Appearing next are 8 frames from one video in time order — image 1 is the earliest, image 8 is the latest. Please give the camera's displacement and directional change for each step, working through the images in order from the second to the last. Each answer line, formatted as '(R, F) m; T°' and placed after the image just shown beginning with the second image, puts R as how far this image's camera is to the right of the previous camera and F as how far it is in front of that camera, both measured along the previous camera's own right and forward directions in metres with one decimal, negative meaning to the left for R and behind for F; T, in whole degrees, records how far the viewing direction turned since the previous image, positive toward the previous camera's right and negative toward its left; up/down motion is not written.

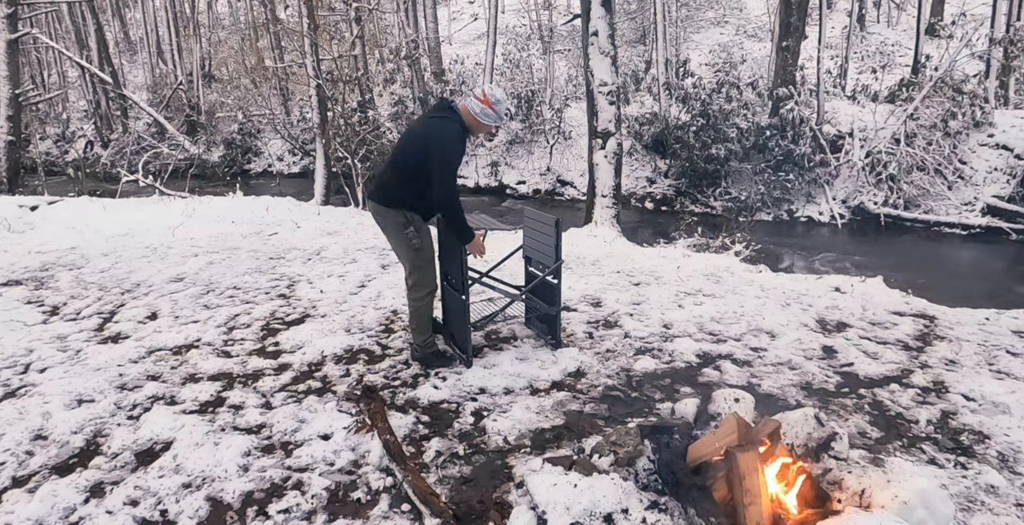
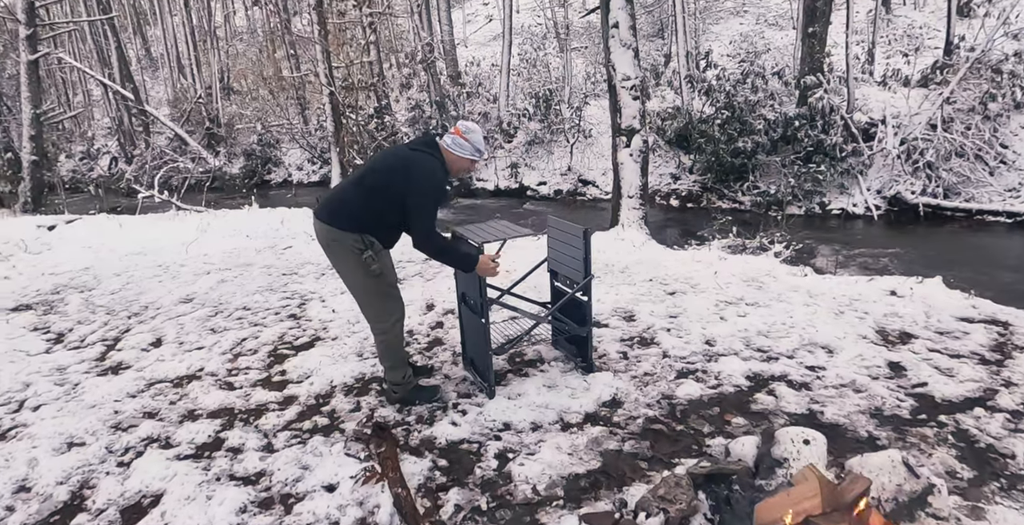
(0.0, +0.4) m; -2°
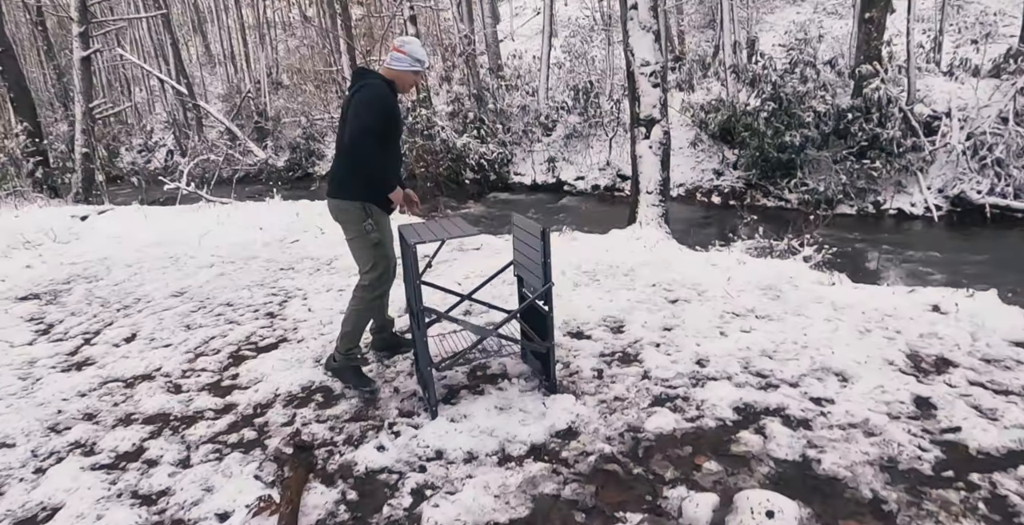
(+0.5, +0.5) m; -5°
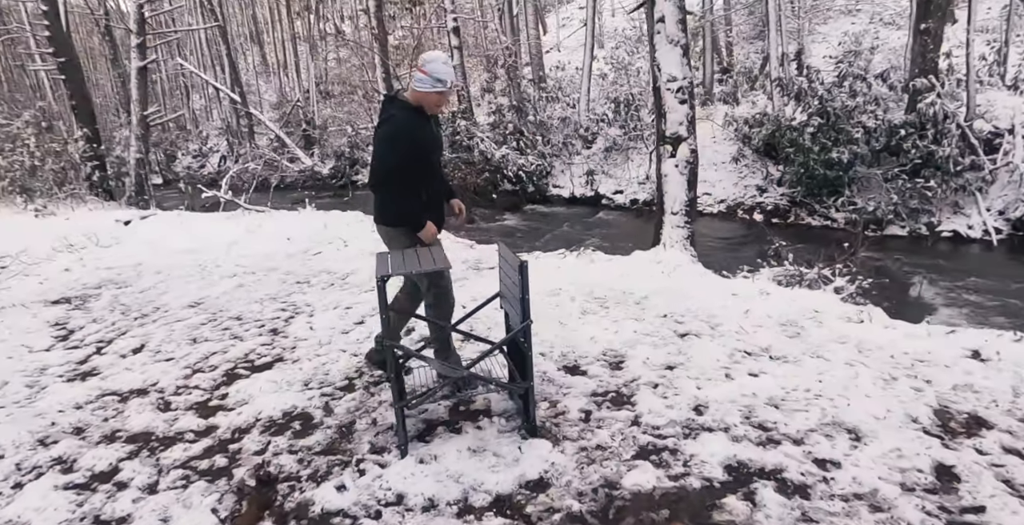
(+0.3, +0.2) m; -4°
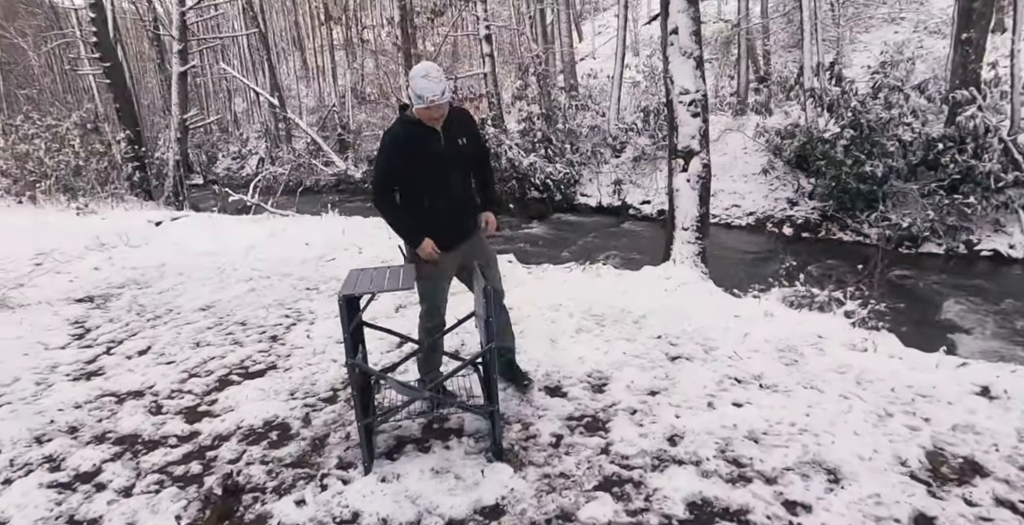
(+0.3, +0.1) m; -3°
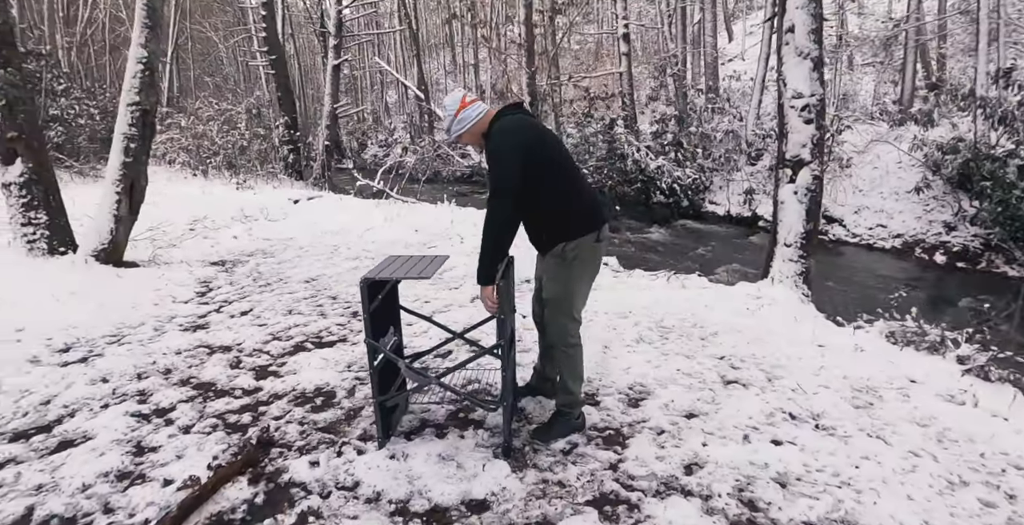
(+0.5, +0.1) m; -12°
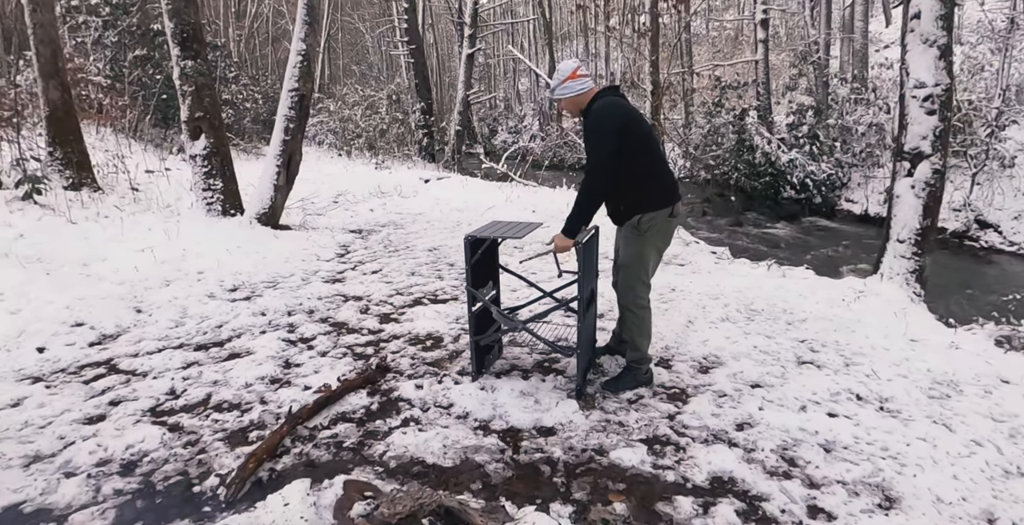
(+0.2, -0.4) m; -11°
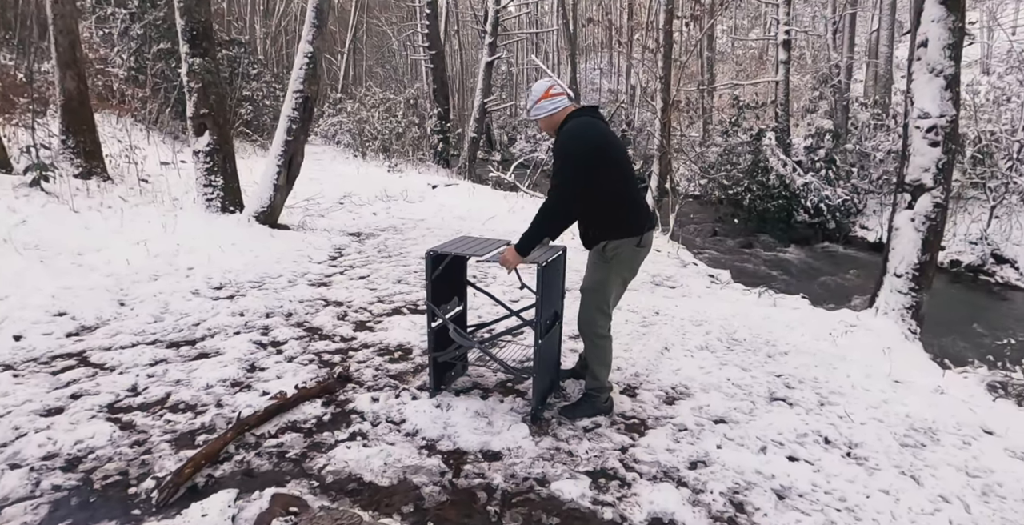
(+0.3, +0.1) m; -2°
